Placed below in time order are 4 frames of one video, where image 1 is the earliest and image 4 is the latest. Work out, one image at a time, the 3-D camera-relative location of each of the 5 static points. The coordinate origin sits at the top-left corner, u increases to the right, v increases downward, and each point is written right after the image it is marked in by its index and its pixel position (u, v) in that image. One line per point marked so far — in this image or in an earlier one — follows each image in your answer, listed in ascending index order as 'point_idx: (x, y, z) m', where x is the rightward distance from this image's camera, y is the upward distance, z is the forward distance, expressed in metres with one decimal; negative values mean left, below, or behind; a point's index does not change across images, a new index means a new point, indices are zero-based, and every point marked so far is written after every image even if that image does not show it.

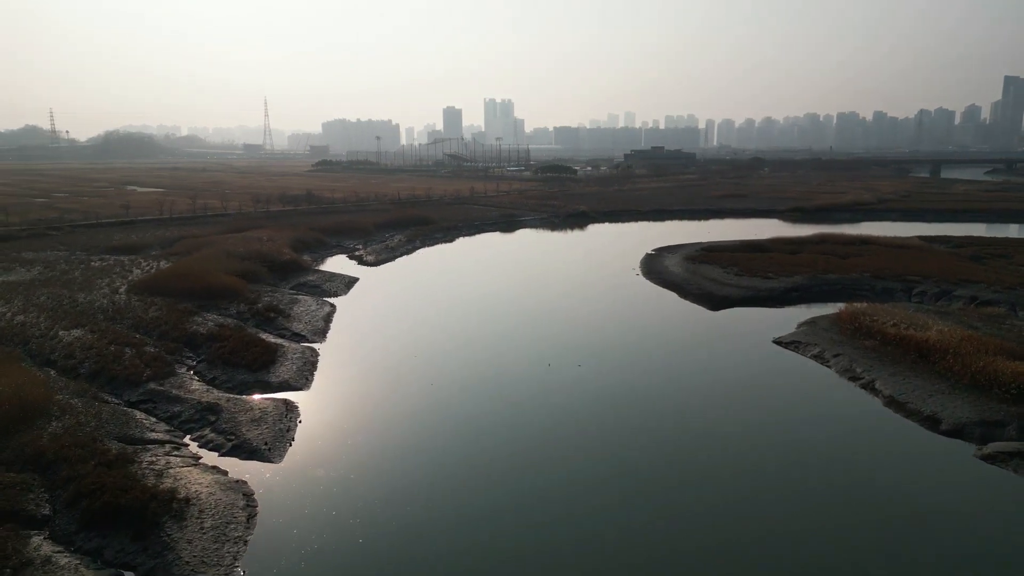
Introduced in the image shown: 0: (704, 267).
0: (+4.4, +0.5, +16.3) m
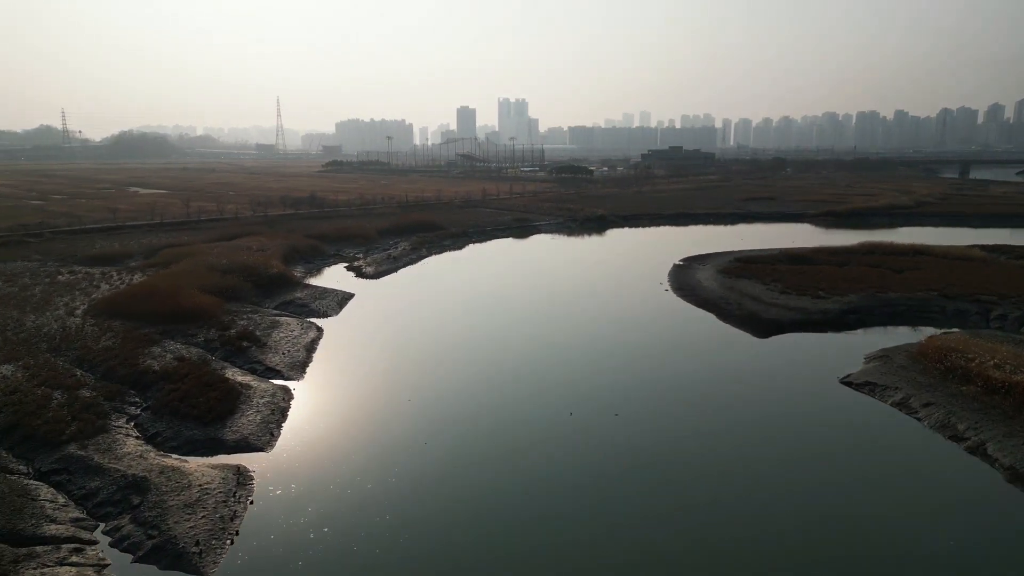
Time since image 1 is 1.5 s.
0: (+4.7, +0.1, +14.5) m
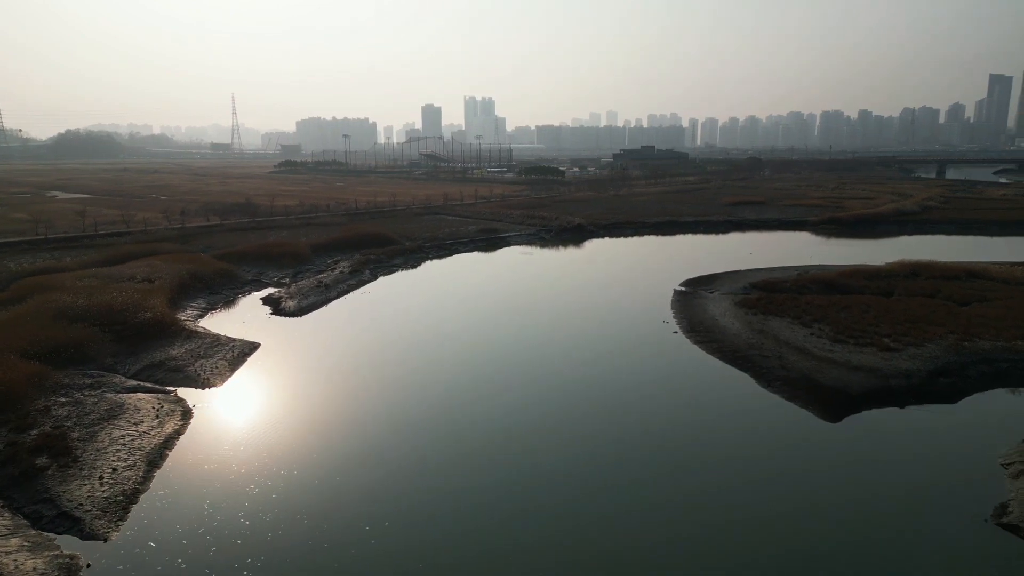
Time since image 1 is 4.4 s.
0: (+4.1, -0.5, +11.1) m
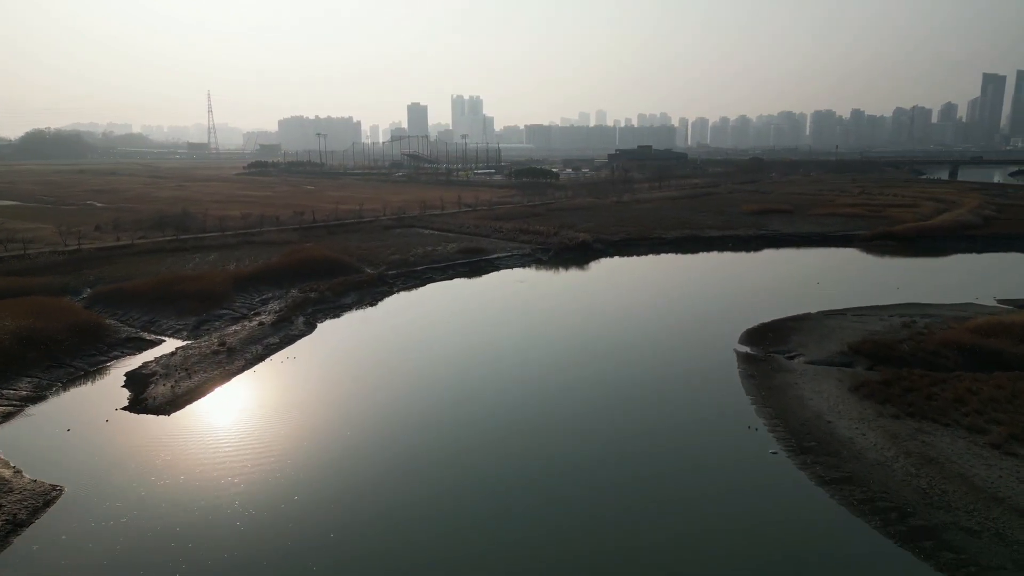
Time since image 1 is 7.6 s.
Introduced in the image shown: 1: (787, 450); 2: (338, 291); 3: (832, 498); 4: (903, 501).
0: (+4.0, -1.4, +6.7) m
1: (+2.6, -1.5, +7.1) m
2: (-3.4, -0.1, +14.2) m
3: (+2.7, -1.7, +6.2) m
4: (+3.1, -1.7, +6.1) m
